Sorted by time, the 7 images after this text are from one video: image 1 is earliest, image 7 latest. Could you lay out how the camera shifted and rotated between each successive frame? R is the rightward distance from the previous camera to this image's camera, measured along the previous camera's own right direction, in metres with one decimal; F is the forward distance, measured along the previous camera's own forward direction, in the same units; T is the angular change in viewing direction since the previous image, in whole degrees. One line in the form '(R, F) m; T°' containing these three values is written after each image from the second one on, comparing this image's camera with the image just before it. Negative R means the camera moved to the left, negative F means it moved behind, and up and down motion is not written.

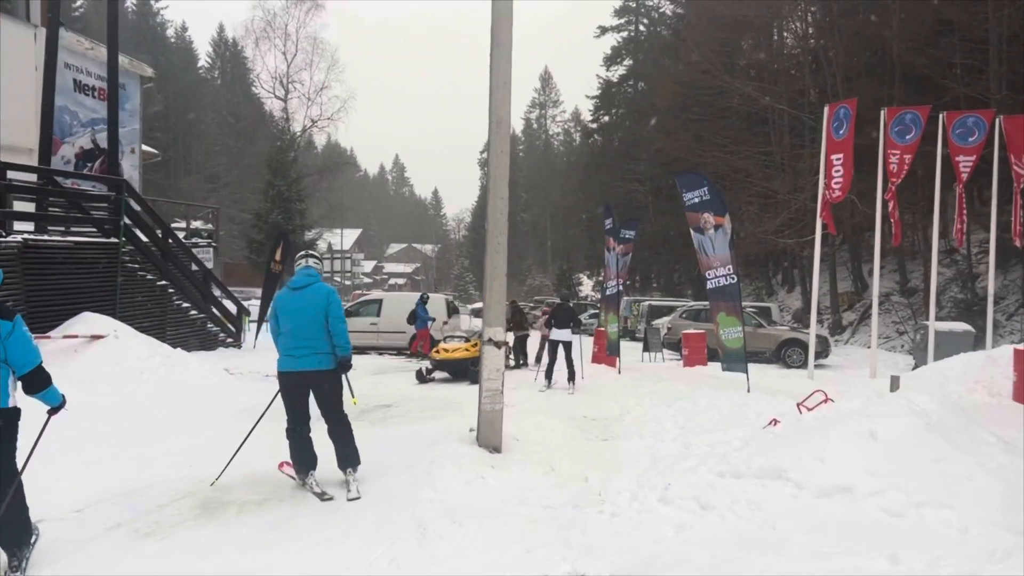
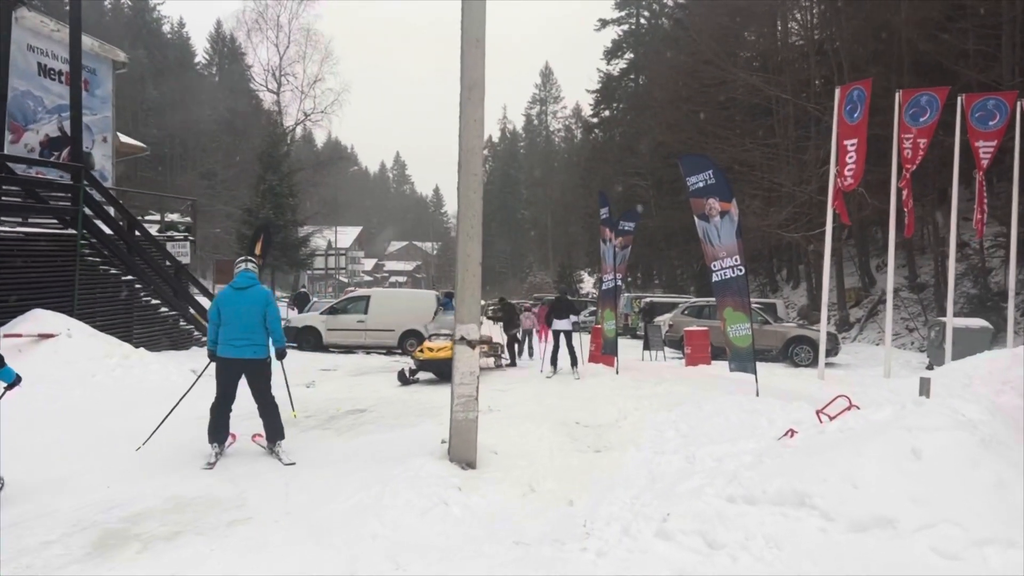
(+0.2, +0.9) m; 0°
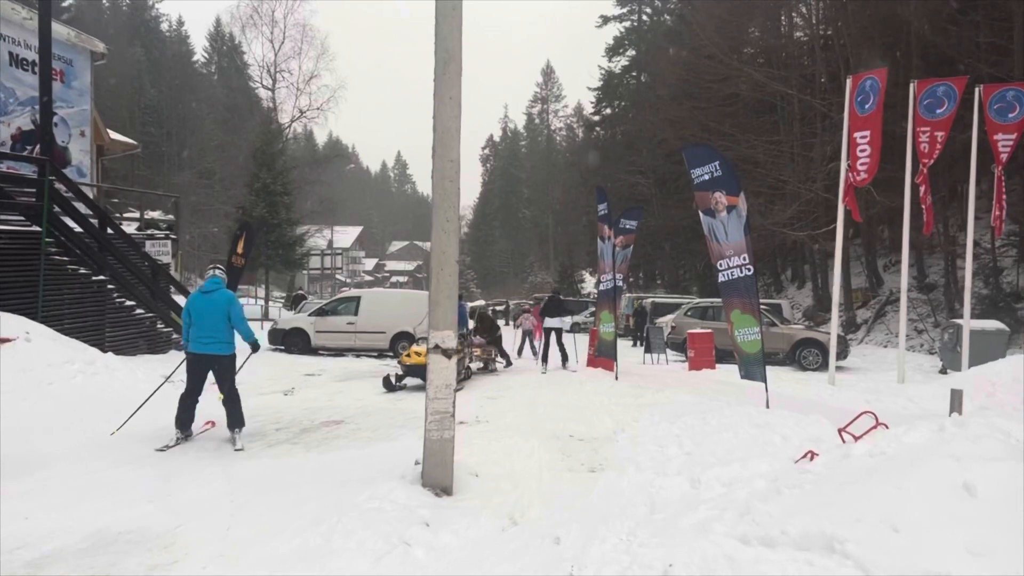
(+0.1, +0.7) m; 0°
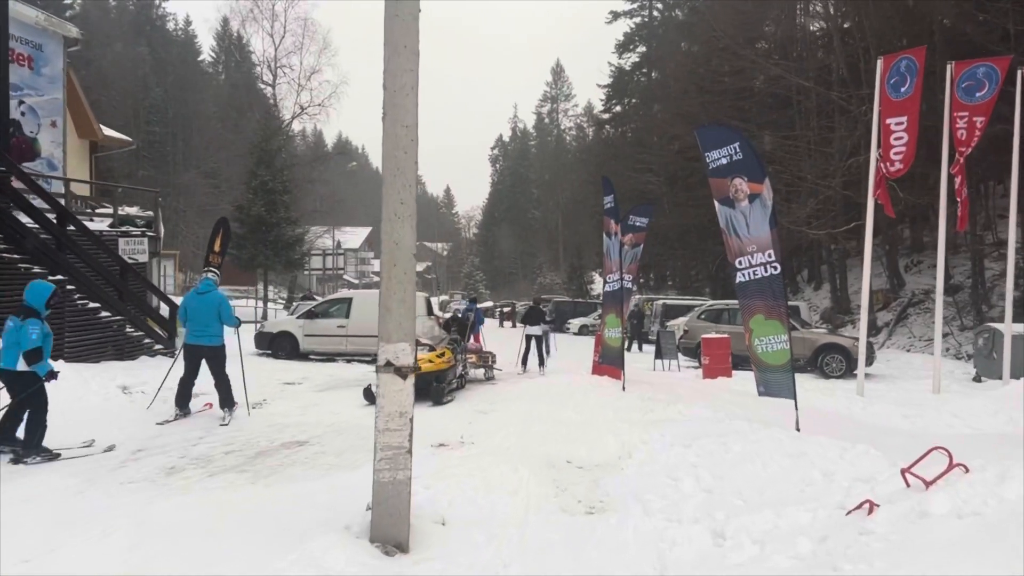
(+0.2, +1.2) m; -1°
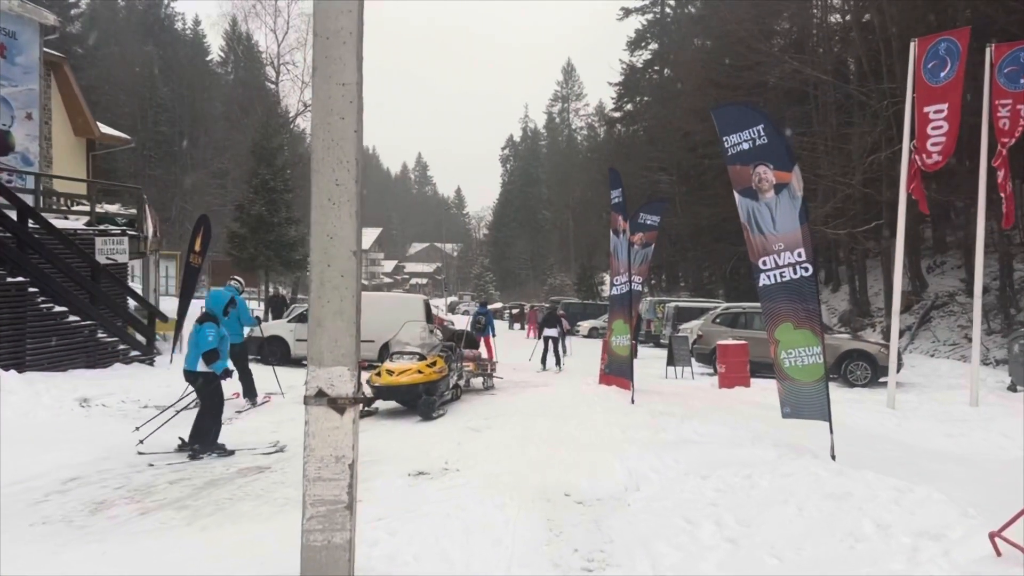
(+0.2, +1.0) m; -1°
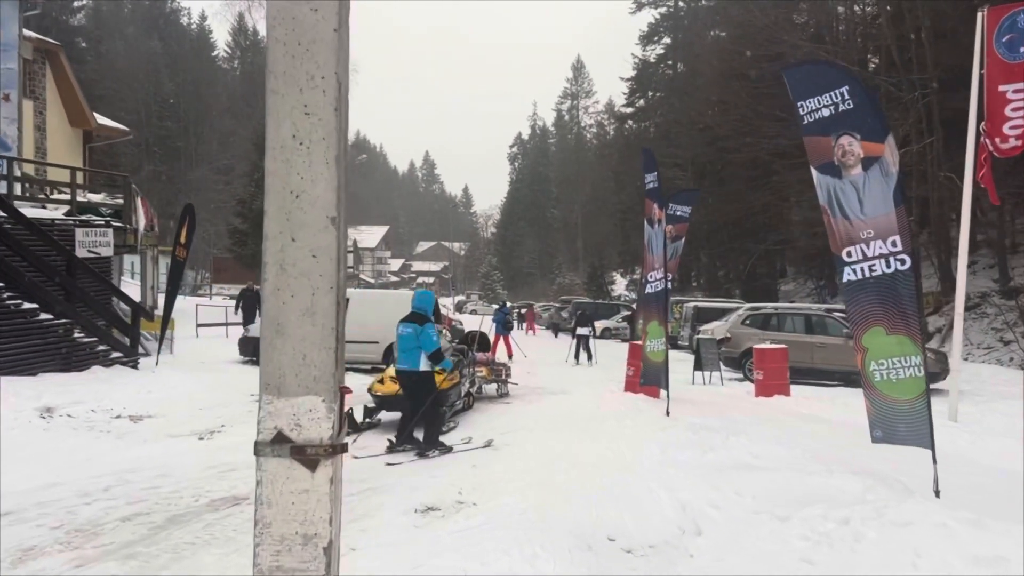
(-0.1, +1.2) m; 0°
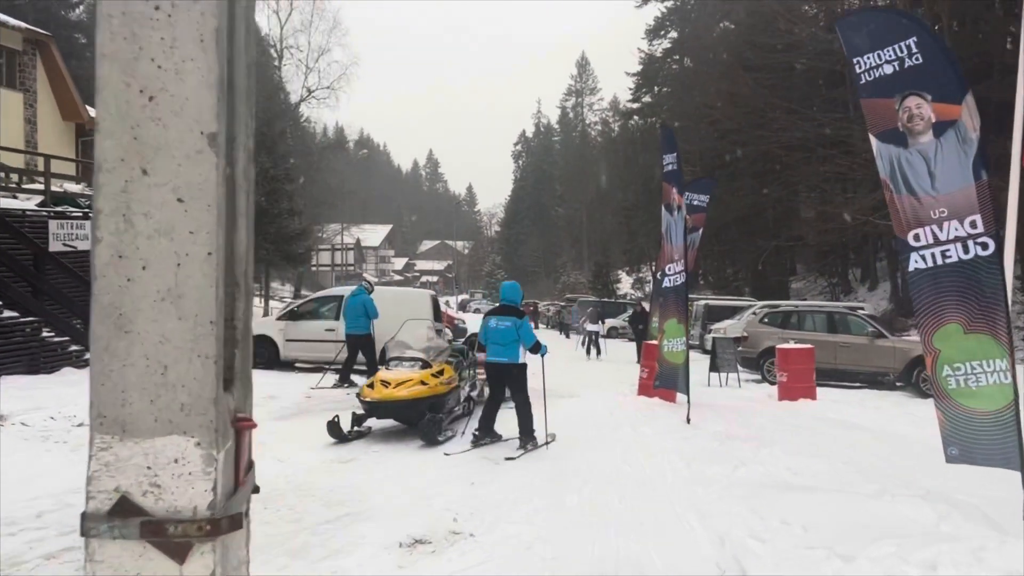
(0.0, +0.9) m; 0°
